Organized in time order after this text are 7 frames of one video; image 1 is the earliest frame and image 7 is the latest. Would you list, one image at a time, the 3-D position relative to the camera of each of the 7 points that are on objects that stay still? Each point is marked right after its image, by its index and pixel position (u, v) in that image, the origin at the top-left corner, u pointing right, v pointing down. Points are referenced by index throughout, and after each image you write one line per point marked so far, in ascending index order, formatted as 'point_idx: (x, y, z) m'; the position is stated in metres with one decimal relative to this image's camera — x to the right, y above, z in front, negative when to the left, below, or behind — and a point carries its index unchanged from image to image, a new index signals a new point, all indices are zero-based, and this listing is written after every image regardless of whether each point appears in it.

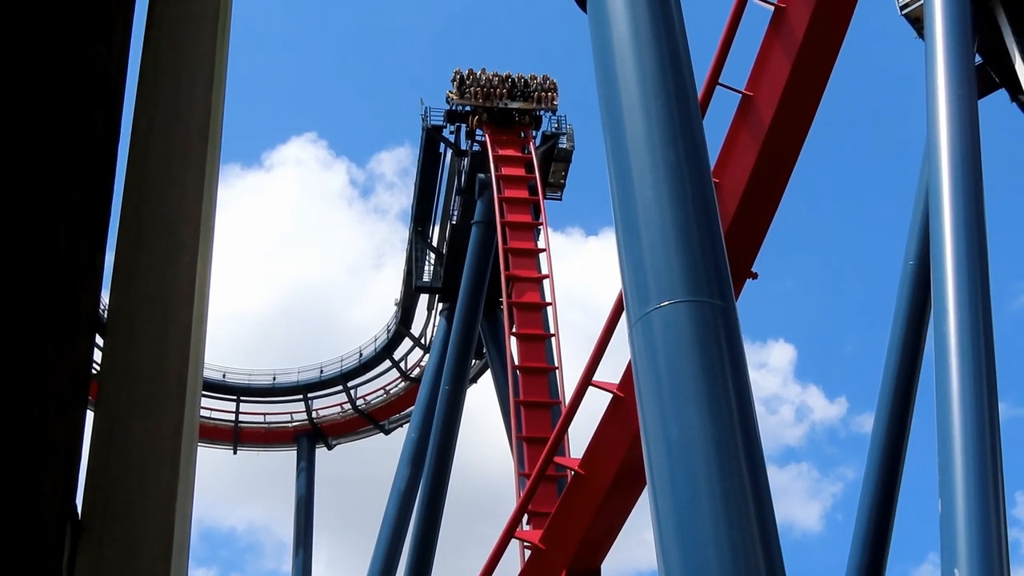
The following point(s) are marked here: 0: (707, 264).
0: (+0.7, +0.1, +3.1) m
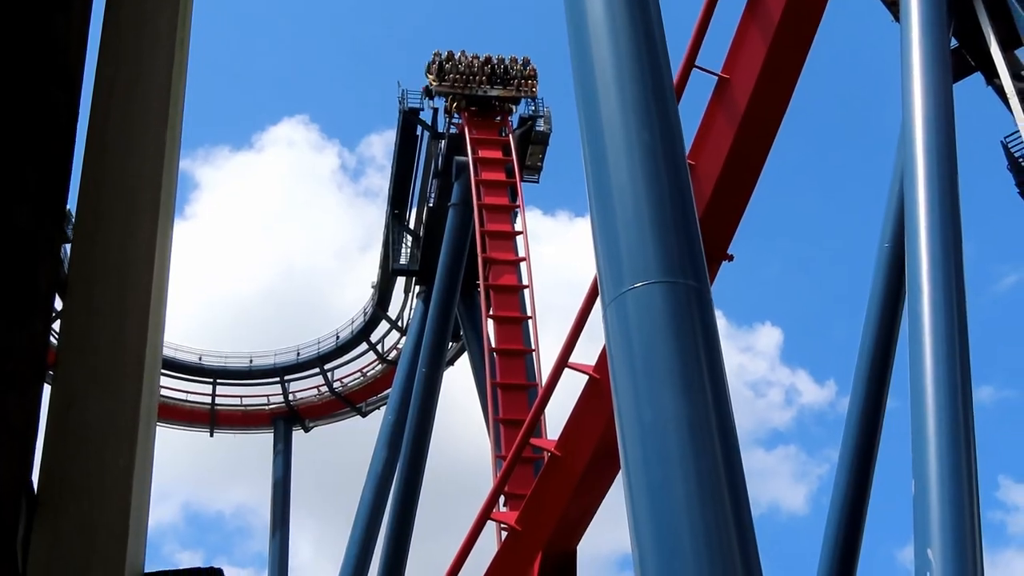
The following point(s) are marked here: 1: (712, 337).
0: (+0.6, +0.2, +3.1) m
1: (+0.7, -0.2, +3.0) m
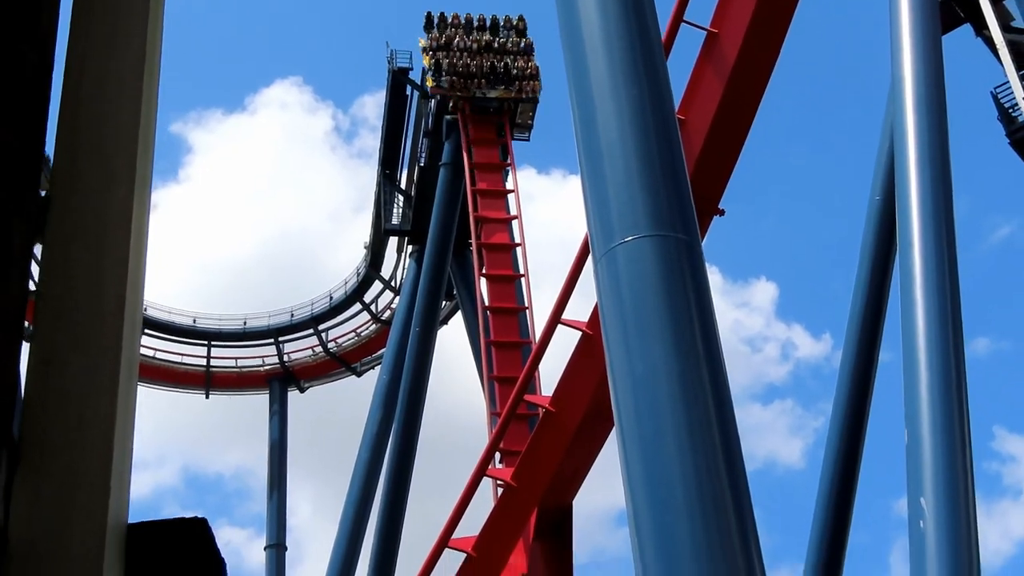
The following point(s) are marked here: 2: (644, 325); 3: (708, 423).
0: (+0.6, +0.3, +3.1) m
1: (+0.7, 0.0, +3.0) m
2: (+0.5, -0.1, +3.0) m
3: (+0.7, -0.5, +2.9) m
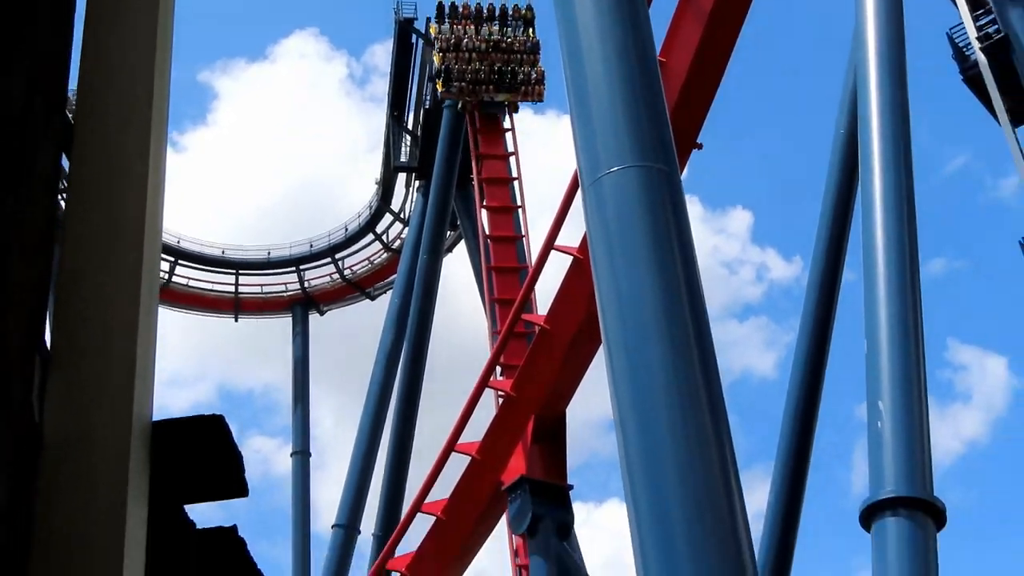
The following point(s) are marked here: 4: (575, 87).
0: (+0.6, +0.6, +3.4) m
1: (+0.7, +0.3, +3.3) m
2: (+0.5, +0.2, +3.3) m
3: (+0.7, -0.2, +3.2) m
4: (+0.3, +0.9, +3.6) m
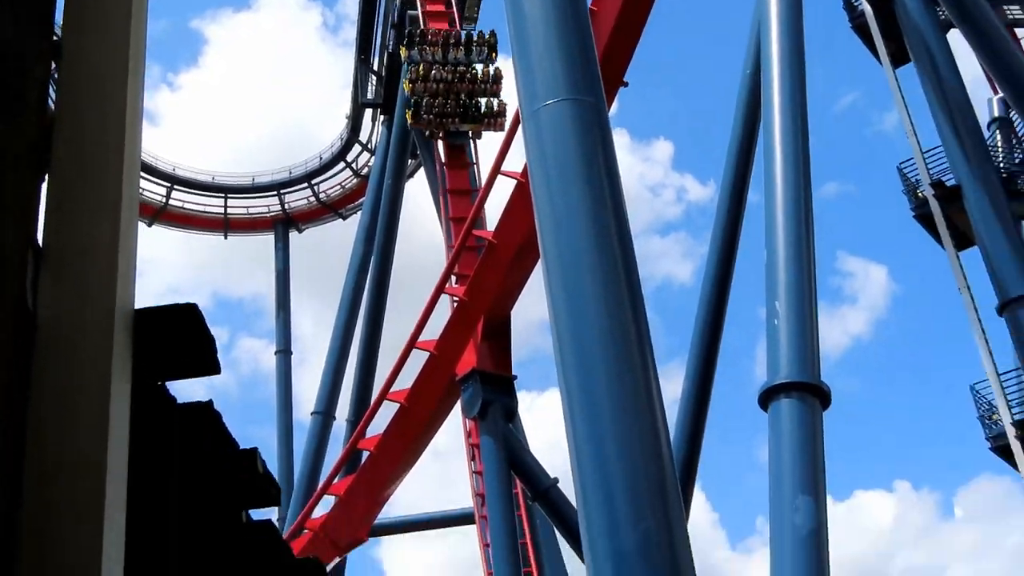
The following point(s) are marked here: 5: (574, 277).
0: (+0.4, +1.0, +3.9) m
1: (+0.5, +0.7, +3.9) m
2: (+0.2, +0.5, +3.8) m
3: (+0.5, +0.2, +3.8) m
4: (0.0, +1.2, +4.1) m
5: (+0.3, 0.0, +3.8) m
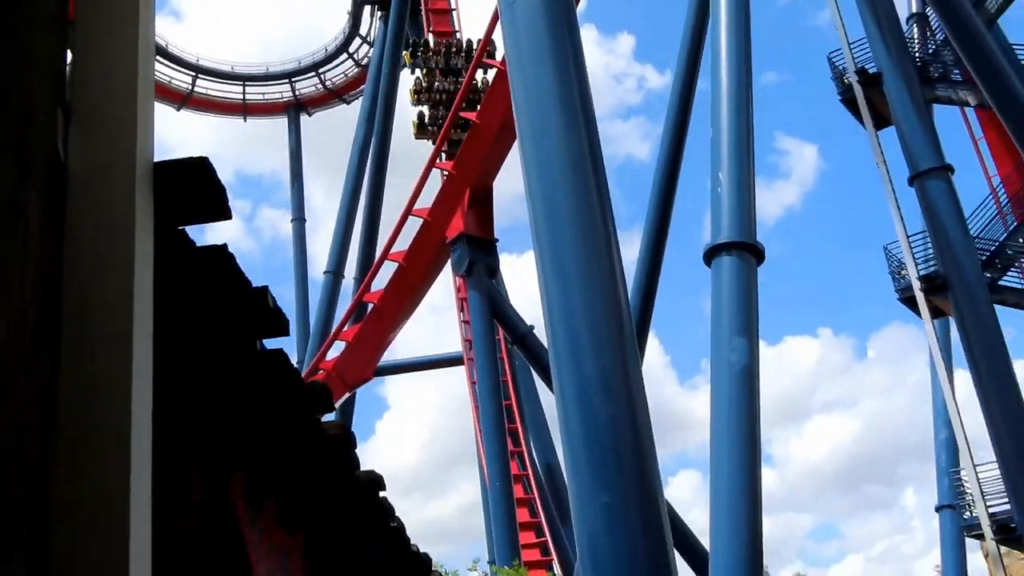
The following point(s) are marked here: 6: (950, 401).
0: (+0.3, +1.7, +4.7) m
1: (+0.4, +1.4, +4.7) m
2: (+0.2, +1.3, +4.6) m
3: (+0.4, +0.9, +4.6) m
4: (0.0, +2.0, +4.9) m
5: (+0.2, +0.8, +4.6) m
6: (+2.3, -0.6, +4.5) m
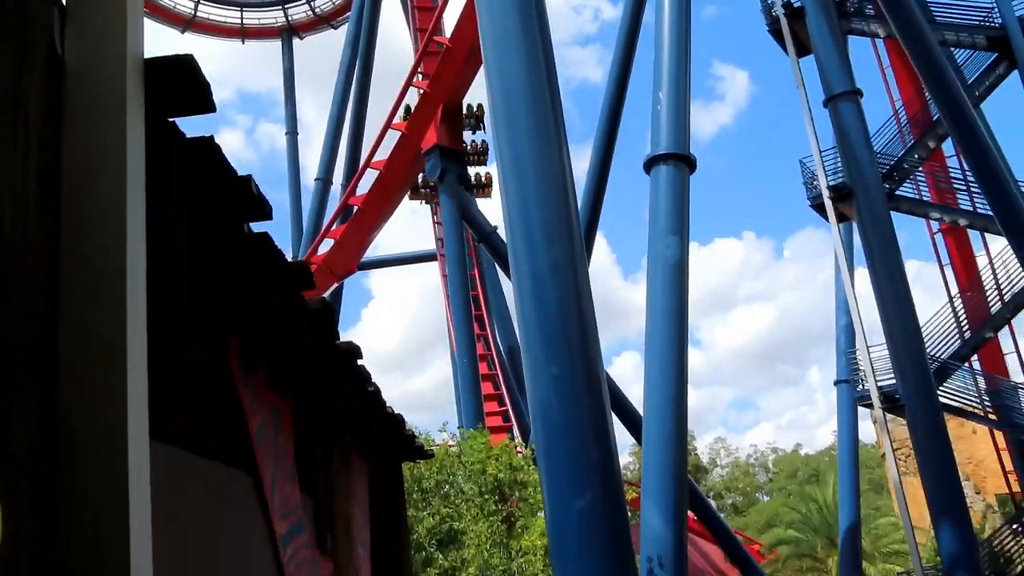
0: (+0.1, +2.3, +5.2) m
1: (+0.2, +2.0, +5.2) m
2: (0.0, +1.9, +5.2) m
3: (+0.2, +1.5, +5.2) m
4: (-0.2, +2.6, +5.4) m
5: (0.0, +1.4, +5.2) m
6: (+2.1, 0.0, +5.3) m
